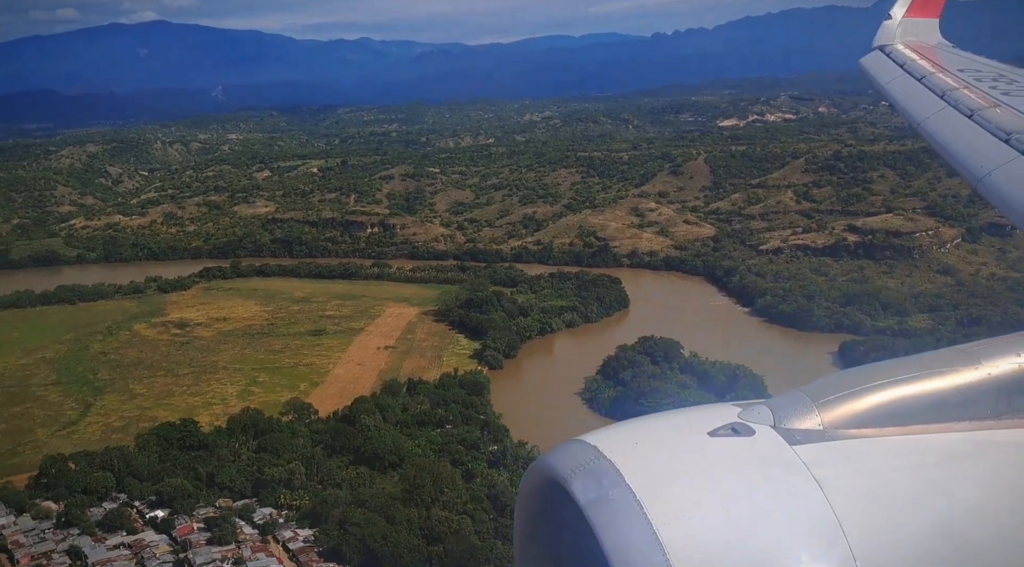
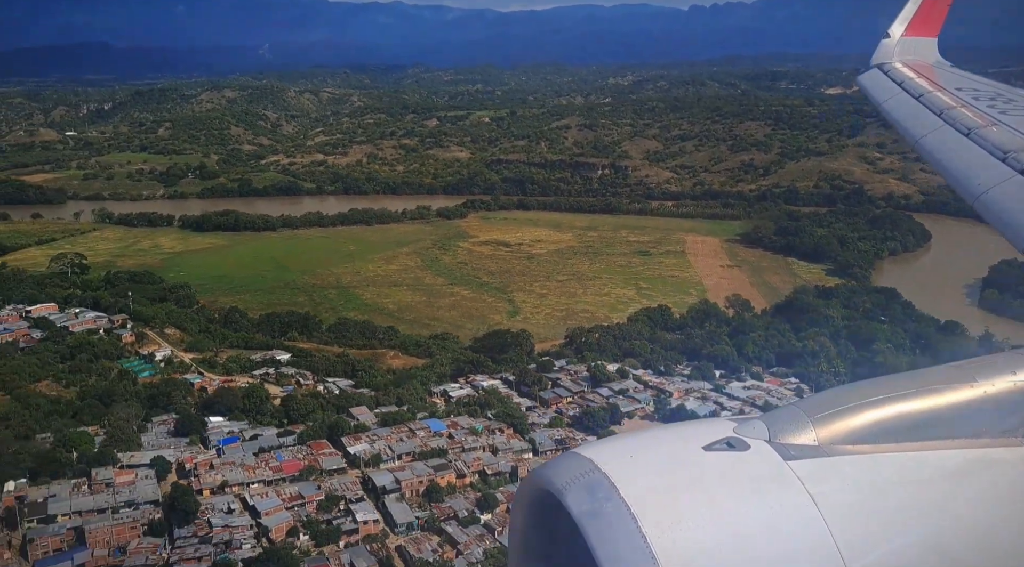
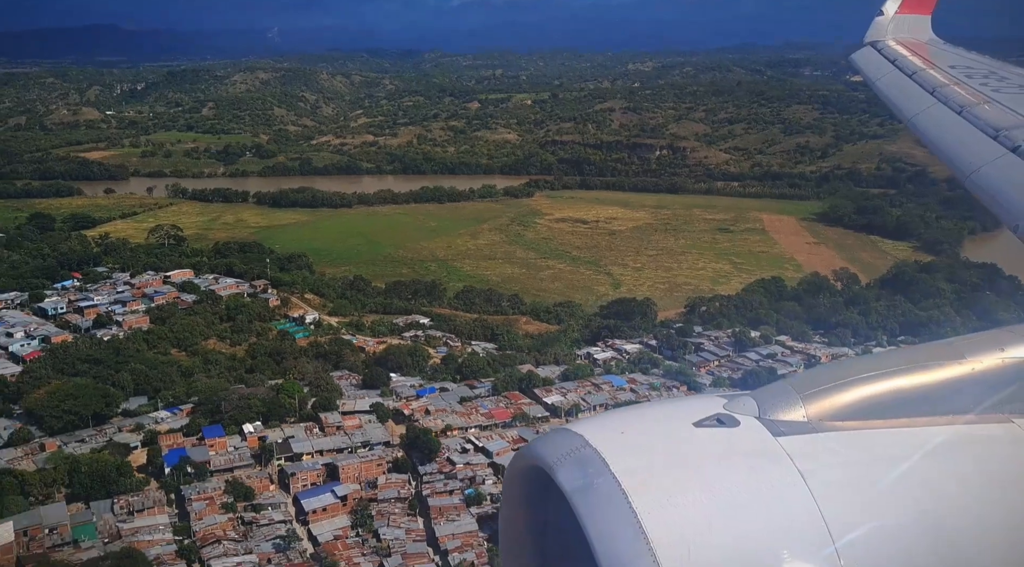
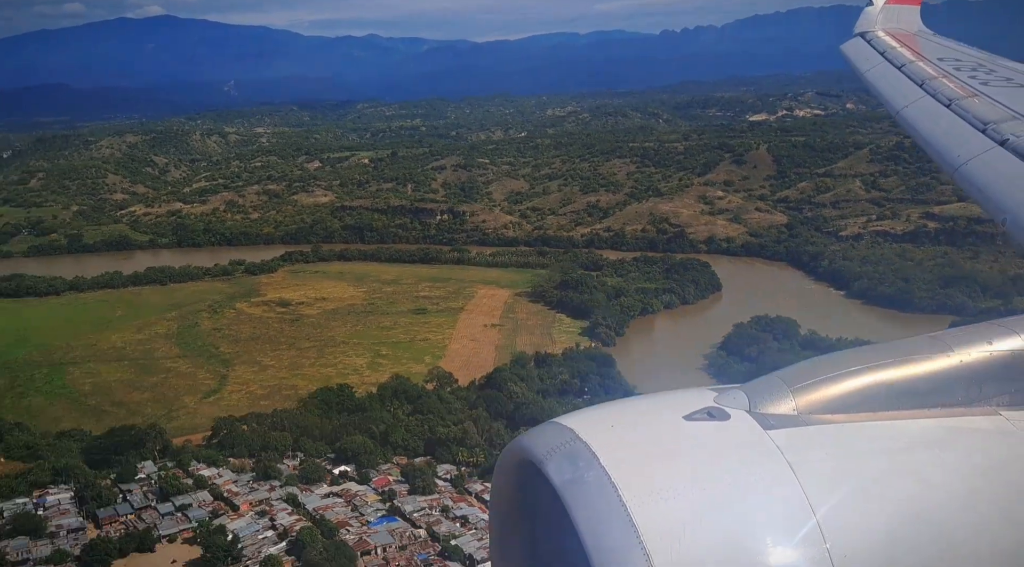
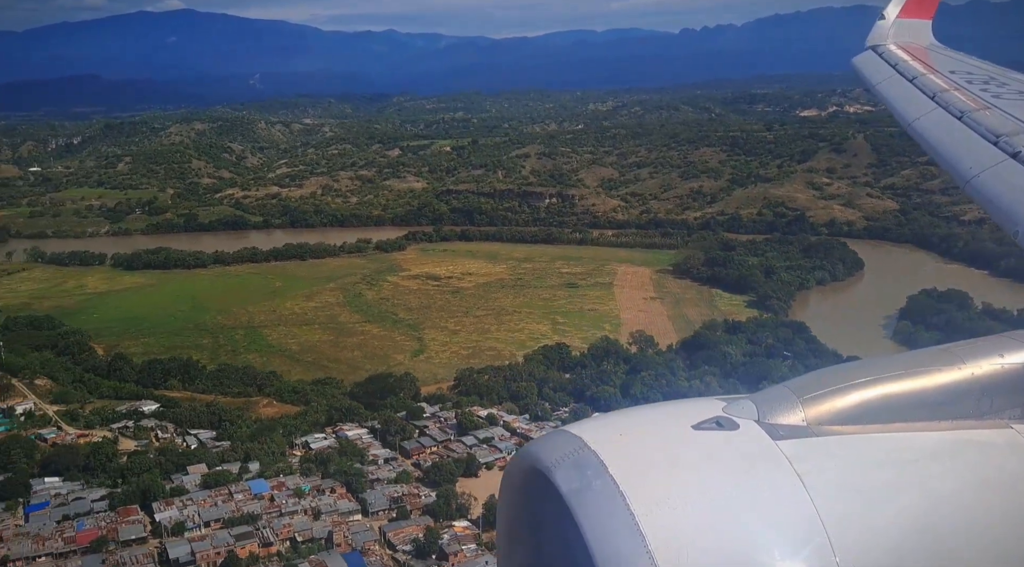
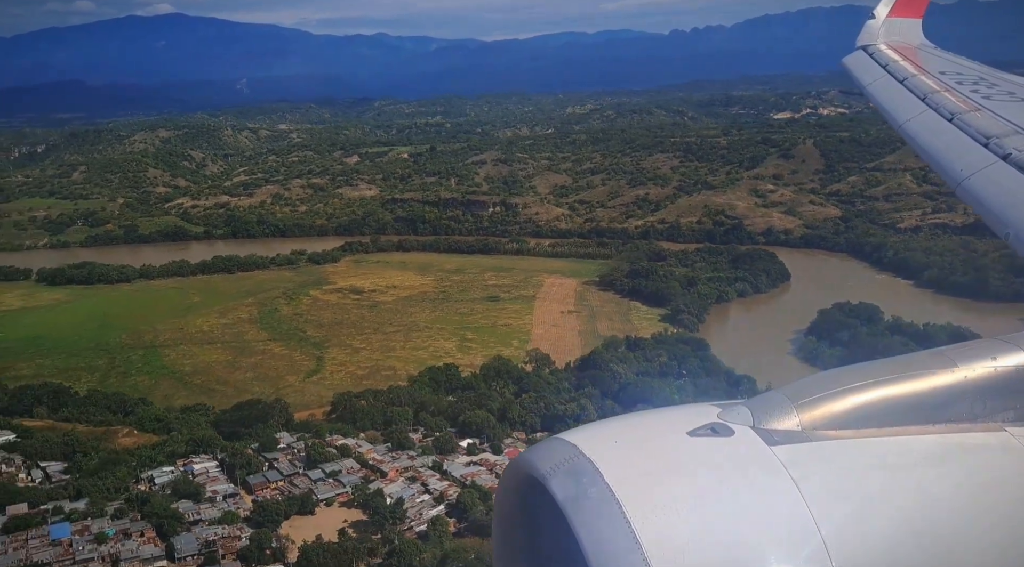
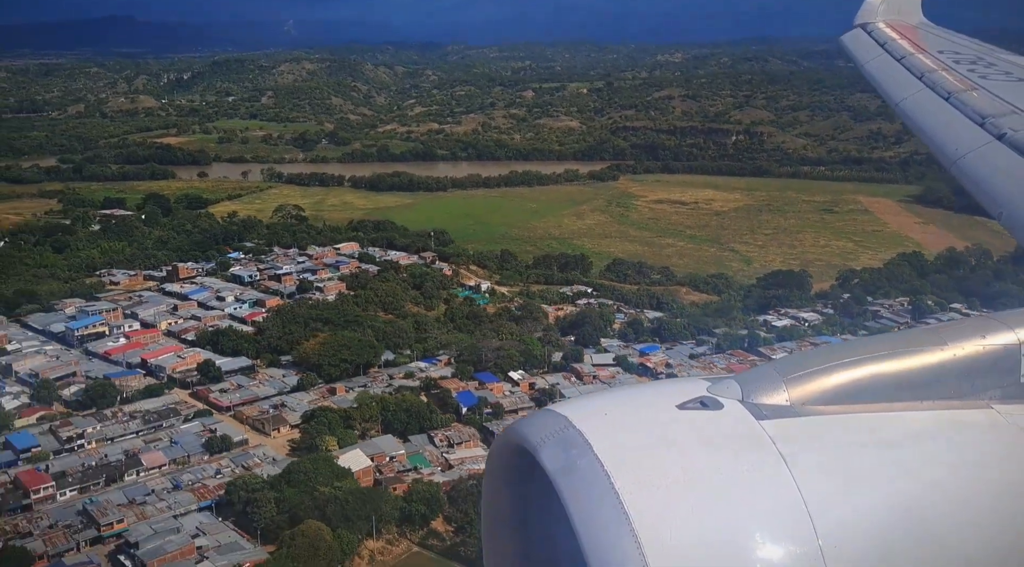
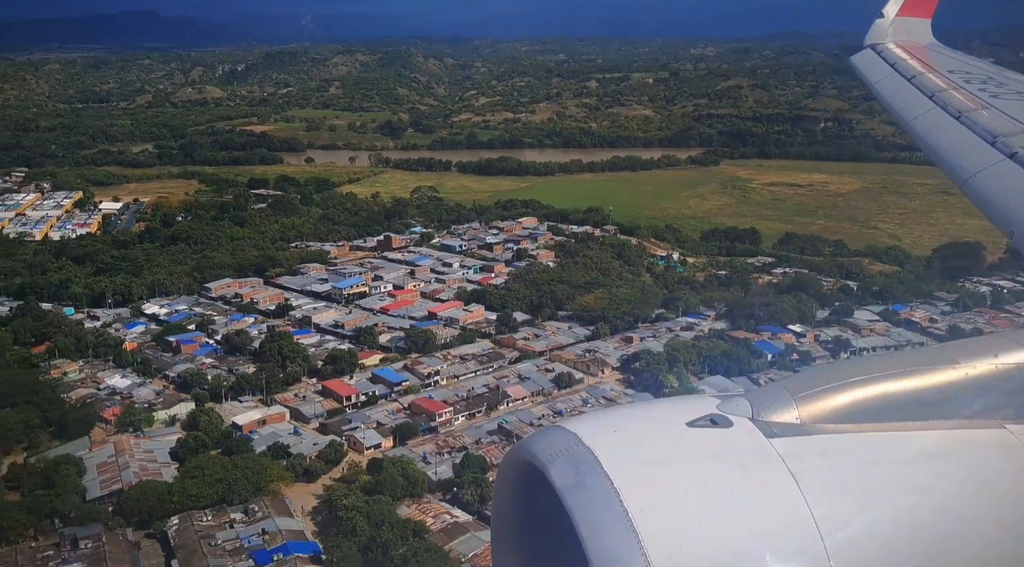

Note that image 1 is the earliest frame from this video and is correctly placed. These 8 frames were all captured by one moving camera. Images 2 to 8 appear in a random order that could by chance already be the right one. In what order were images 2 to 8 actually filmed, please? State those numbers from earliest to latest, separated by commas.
4, 6, 5, 2, 3, 7, 8
